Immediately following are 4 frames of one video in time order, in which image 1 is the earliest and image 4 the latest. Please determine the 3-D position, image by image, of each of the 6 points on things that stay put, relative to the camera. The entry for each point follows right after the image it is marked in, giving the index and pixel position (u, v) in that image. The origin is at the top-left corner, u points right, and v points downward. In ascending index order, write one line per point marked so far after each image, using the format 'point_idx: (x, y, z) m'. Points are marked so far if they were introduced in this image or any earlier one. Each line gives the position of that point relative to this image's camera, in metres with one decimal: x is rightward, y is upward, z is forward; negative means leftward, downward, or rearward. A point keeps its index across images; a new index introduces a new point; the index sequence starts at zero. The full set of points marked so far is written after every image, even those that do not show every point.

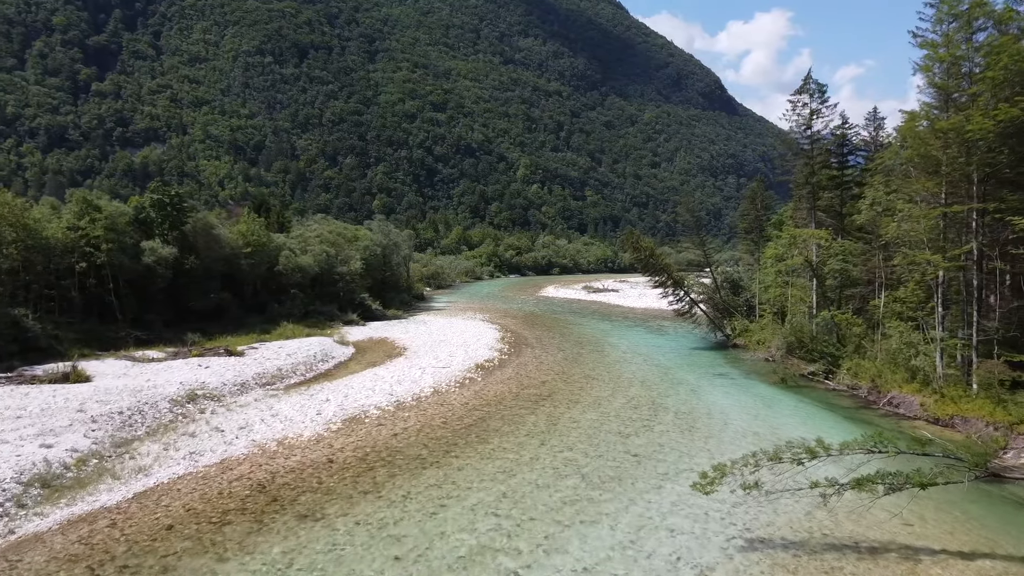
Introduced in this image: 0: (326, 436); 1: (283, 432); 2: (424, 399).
0: (-3.7, -3.0, +15.9) m
1: (-4.6, -2.9, +16.0) m
2: (-2.2, -2.8, +19.8) m
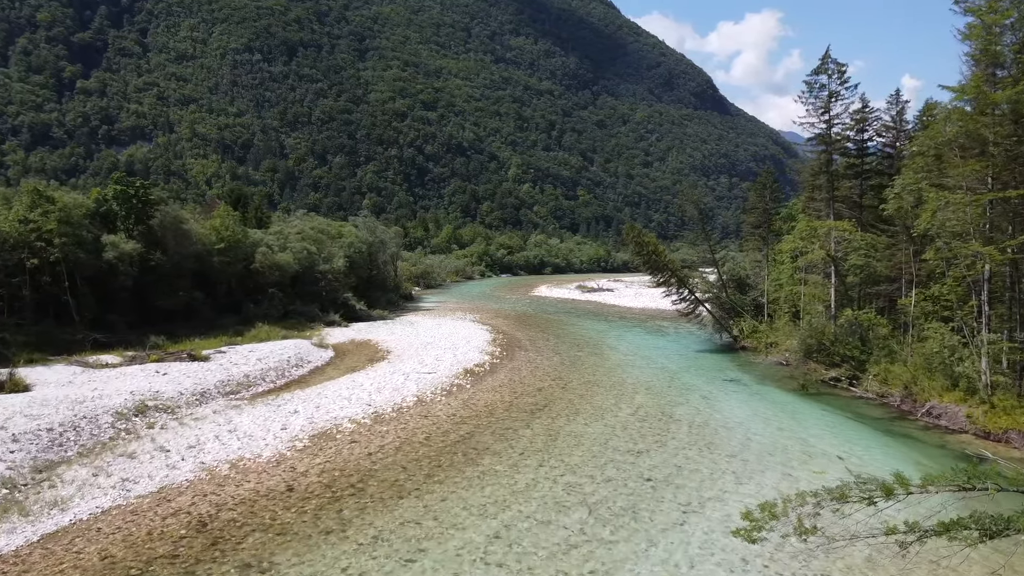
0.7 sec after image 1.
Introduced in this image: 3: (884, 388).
0: (-3.8, -2.9, +13.7) m
1: (-4.7, -2.8, +13.7) m
2: (-2.4, -2.7, +17.6) m
3: (+9.0, -2.4, +19.1) m
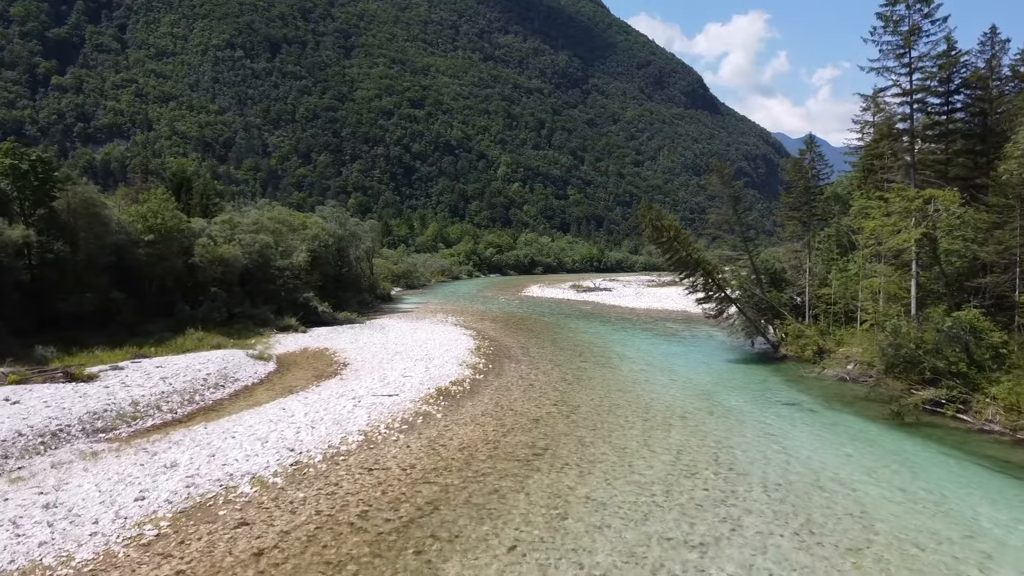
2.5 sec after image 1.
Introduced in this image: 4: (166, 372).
0: (-4.0, -2.8, +8.1) m
1: (-4.9, -2.7, +8.2) m
2: (-2.6, -2.6, +12.1) m
3: (+8.7, -2.2, +13.7) m
4: (-7.9, -1.9, +18.2) m
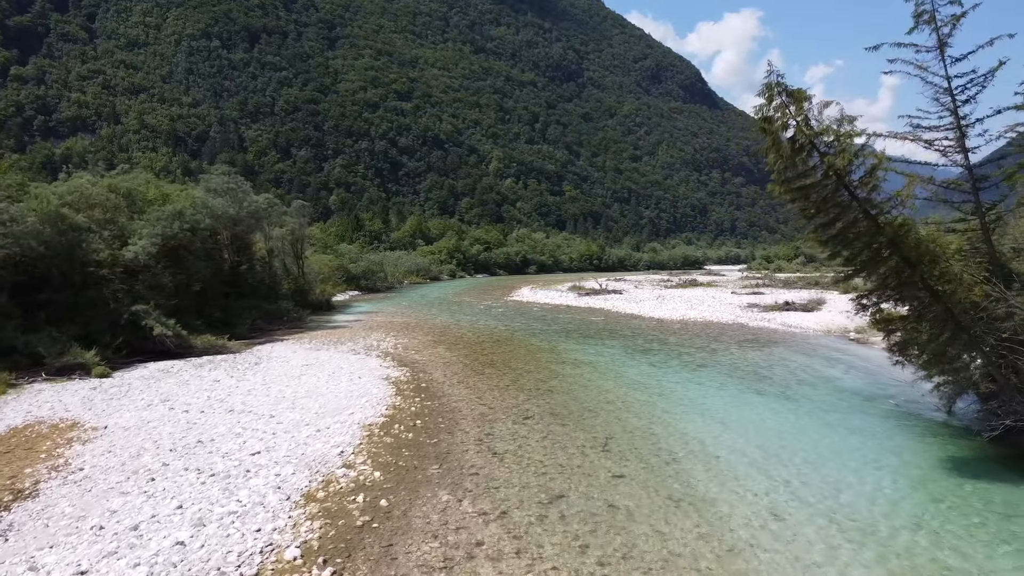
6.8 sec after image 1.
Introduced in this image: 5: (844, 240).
0: (-4.7, -2.9, -5.3) m
1: (-5.6, -2.9, -5.3) m
2: (-3.3, -2.7, -1.3) m
3: (+8.0, -2.3, +0.4) m
4: (-8.7, -2.1, +4.7) m
5: (+4.0, +0.4, +10.0) m
